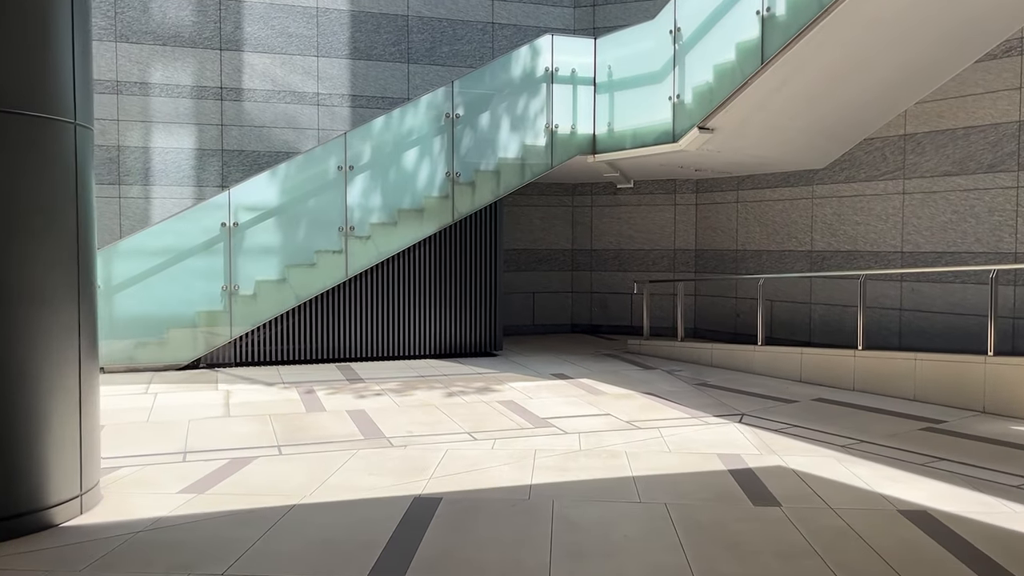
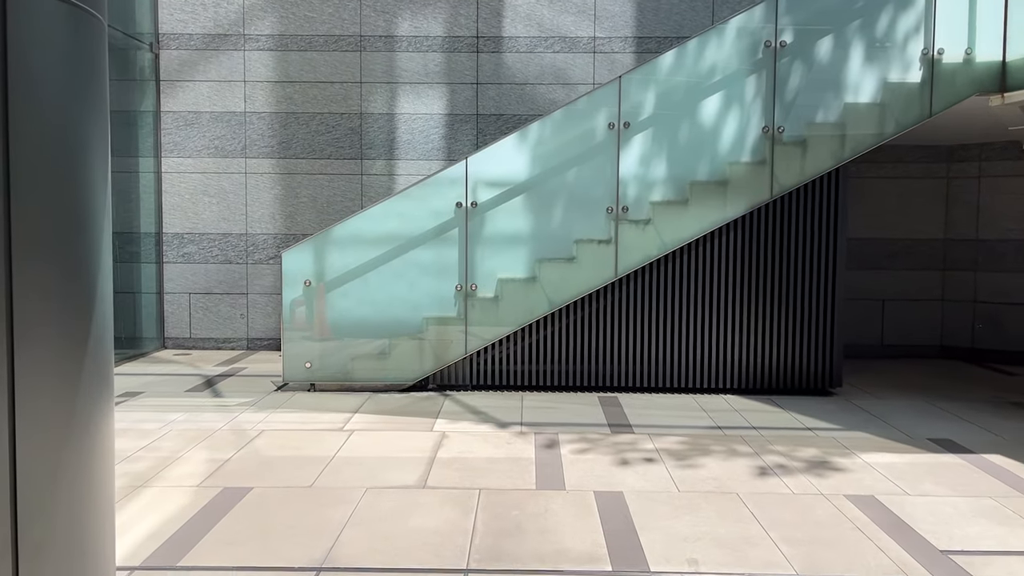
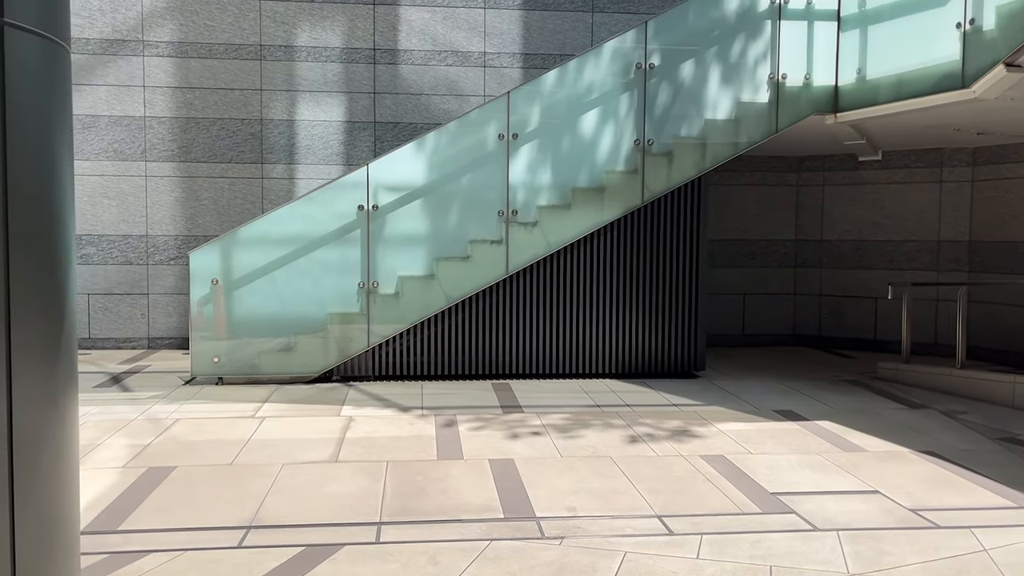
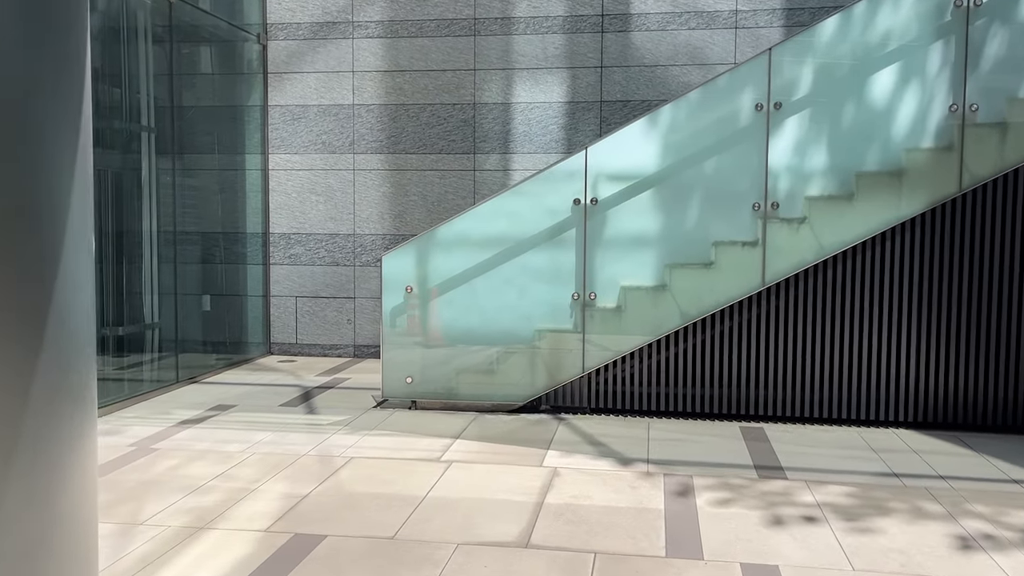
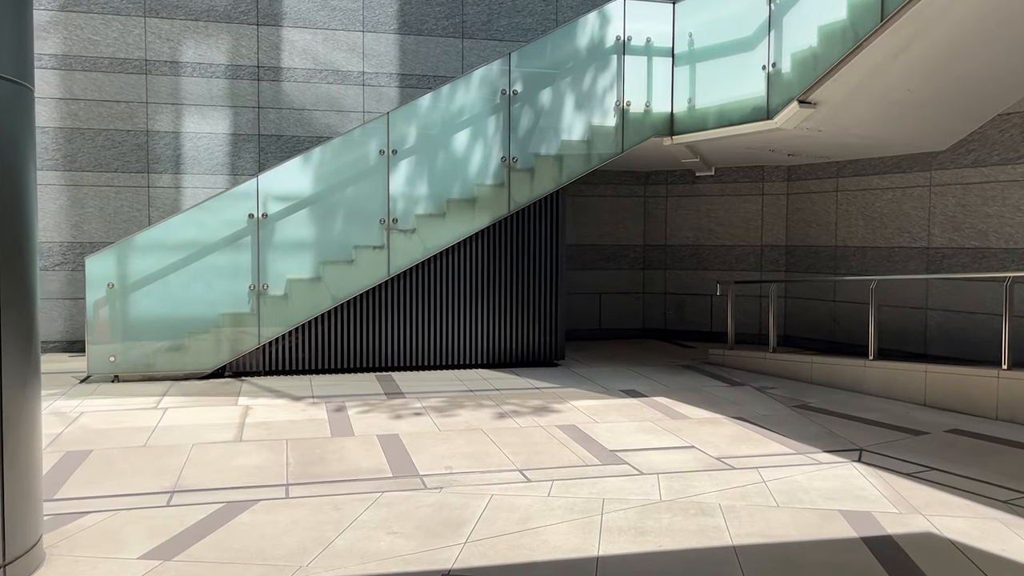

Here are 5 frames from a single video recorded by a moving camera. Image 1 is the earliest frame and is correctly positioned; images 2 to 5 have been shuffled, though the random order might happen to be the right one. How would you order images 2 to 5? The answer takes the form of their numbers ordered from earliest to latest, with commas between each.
5, 3, 2, 4
